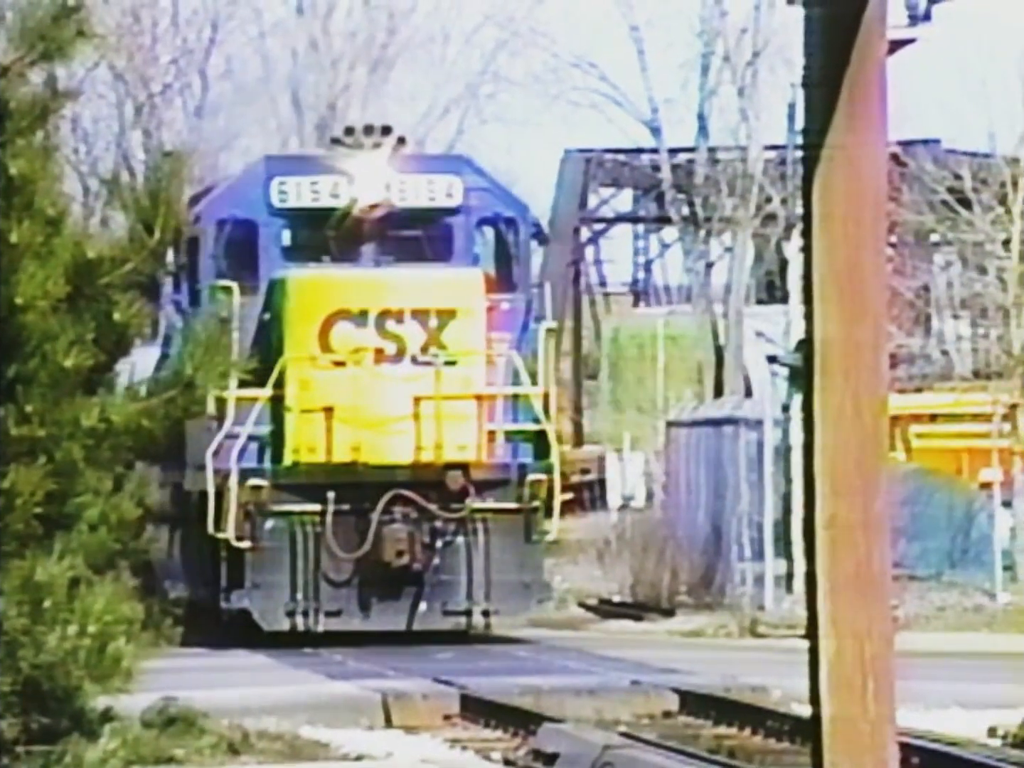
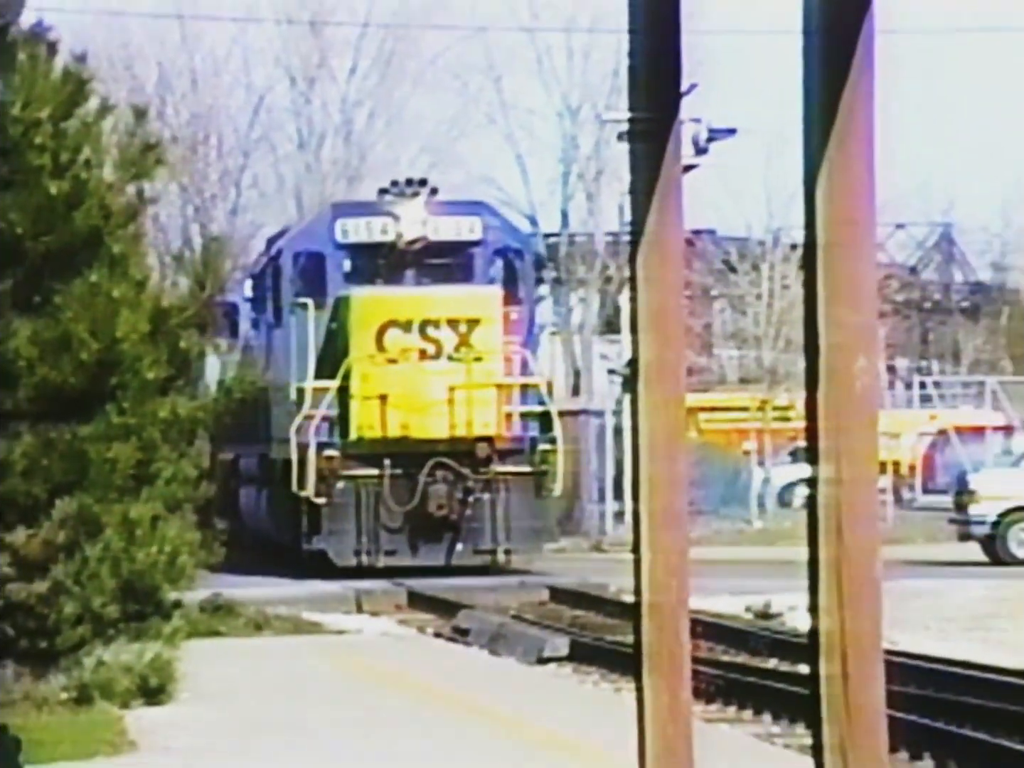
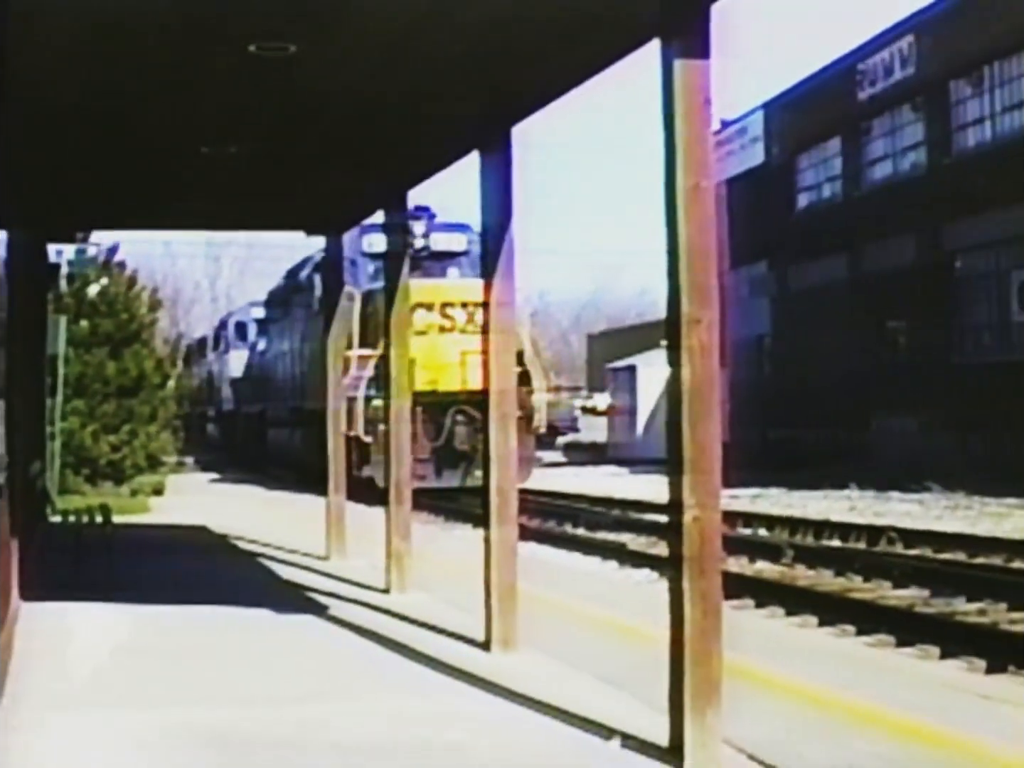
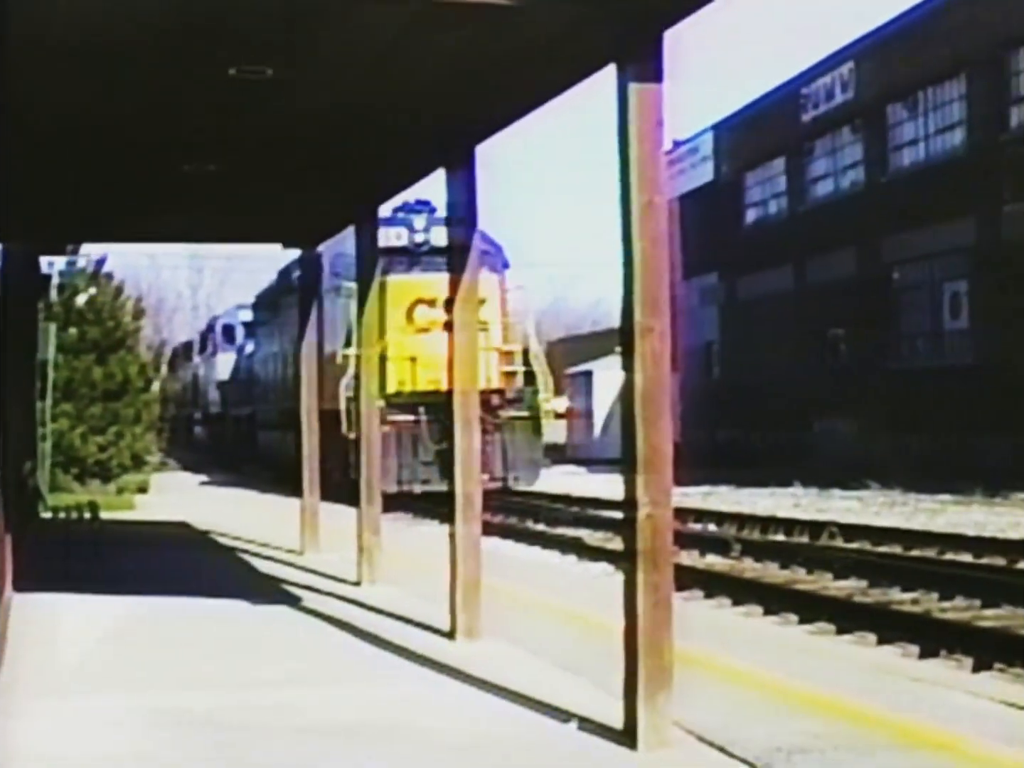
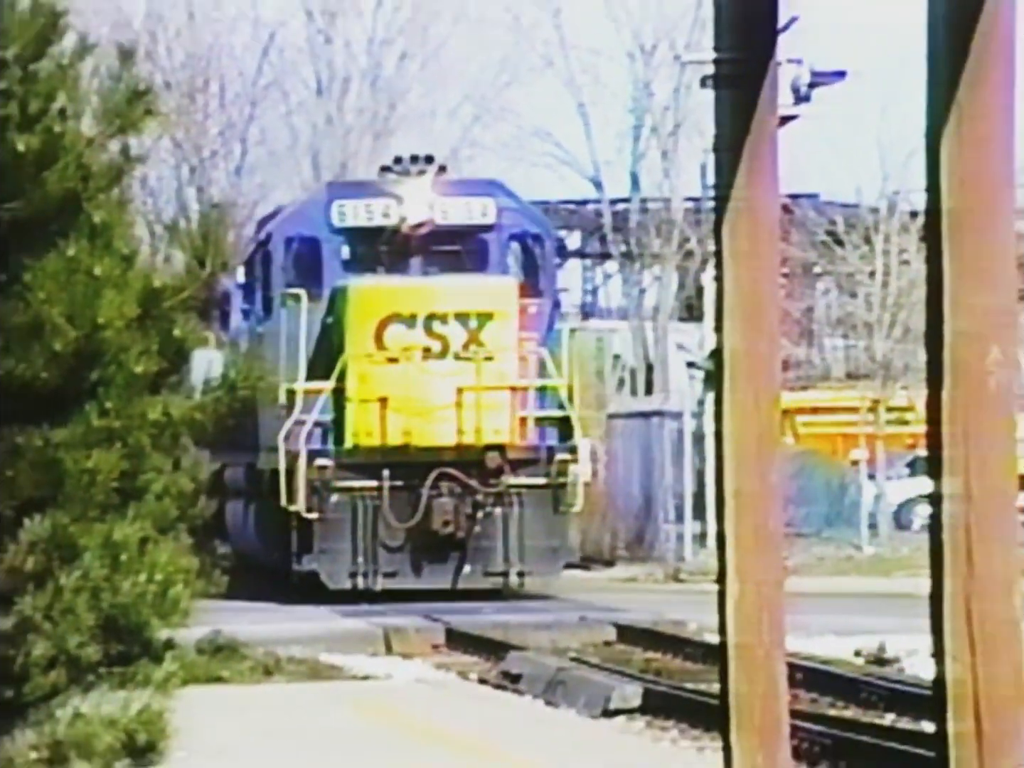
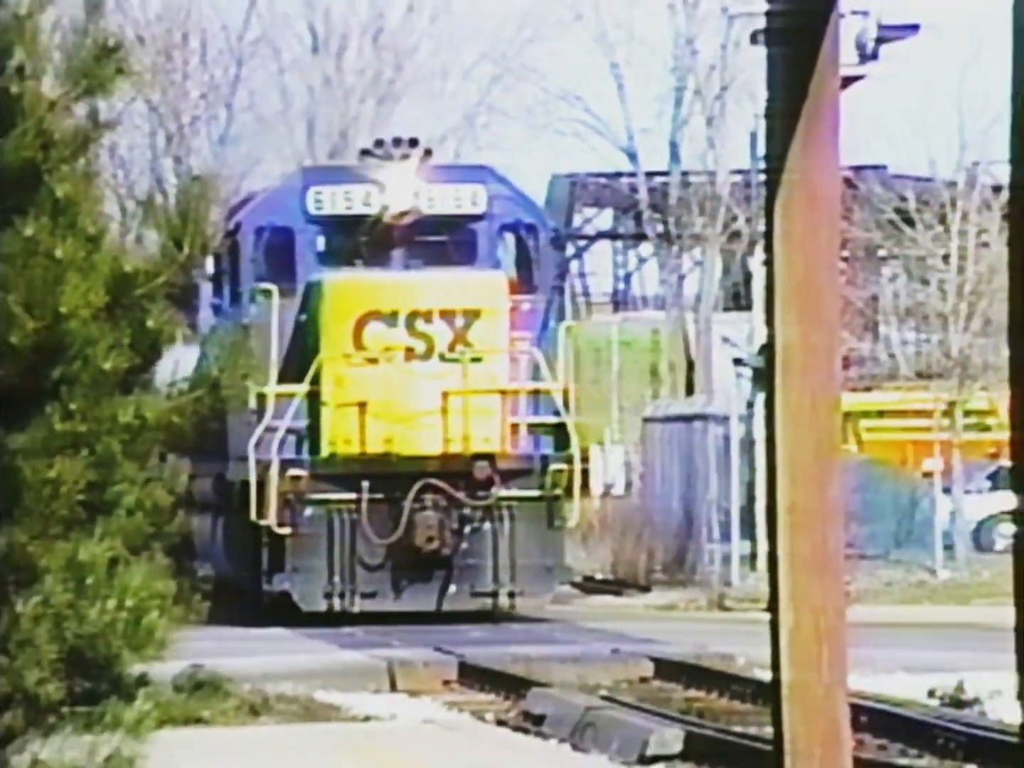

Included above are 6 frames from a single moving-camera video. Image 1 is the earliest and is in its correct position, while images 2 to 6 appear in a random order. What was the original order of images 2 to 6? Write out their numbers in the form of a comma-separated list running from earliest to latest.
6, 5, 2, 3, 4
